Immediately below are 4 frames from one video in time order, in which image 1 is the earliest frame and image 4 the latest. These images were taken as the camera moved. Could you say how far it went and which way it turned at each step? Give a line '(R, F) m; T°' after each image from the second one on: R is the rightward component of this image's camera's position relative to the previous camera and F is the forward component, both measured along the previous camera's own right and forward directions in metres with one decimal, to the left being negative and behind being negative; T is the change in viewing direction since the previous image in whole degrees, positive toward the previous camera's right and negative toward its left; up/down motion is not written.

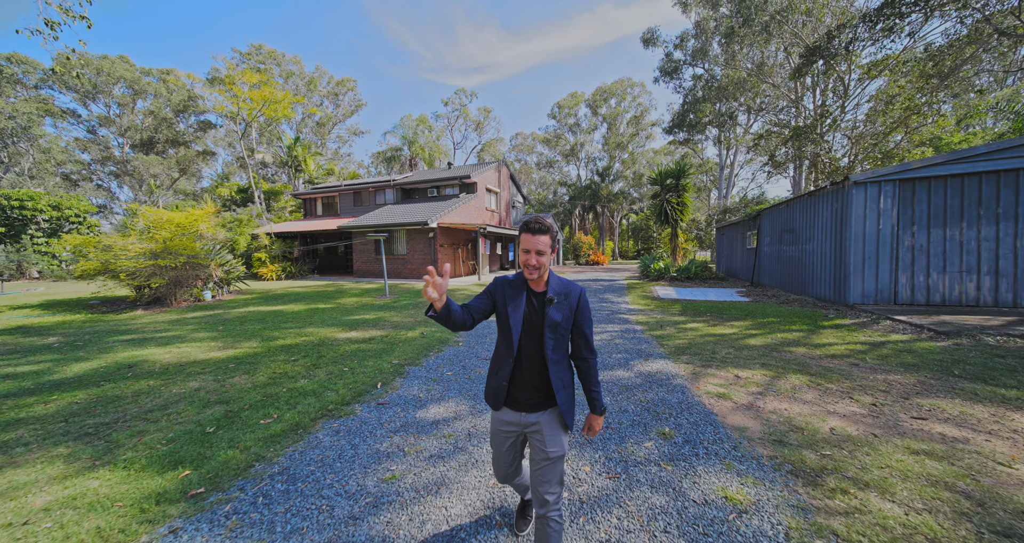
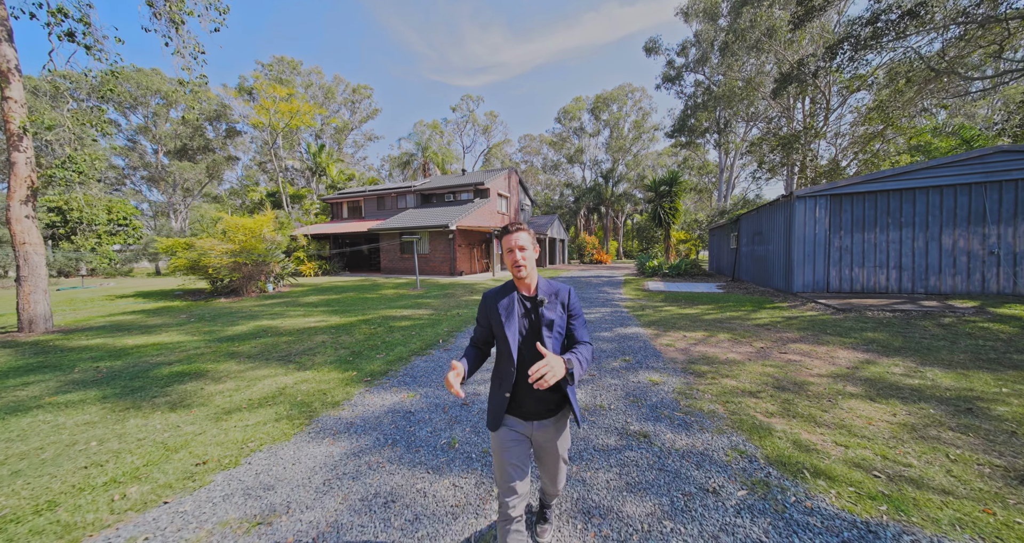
(-0.2, -1.9) m; -1°
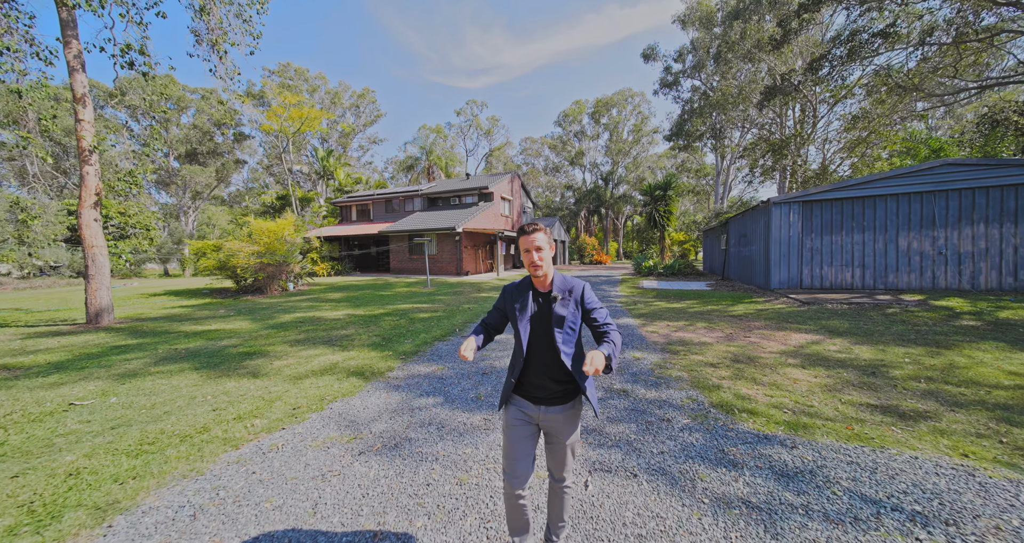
(-0.1, -0.9) m; 0°
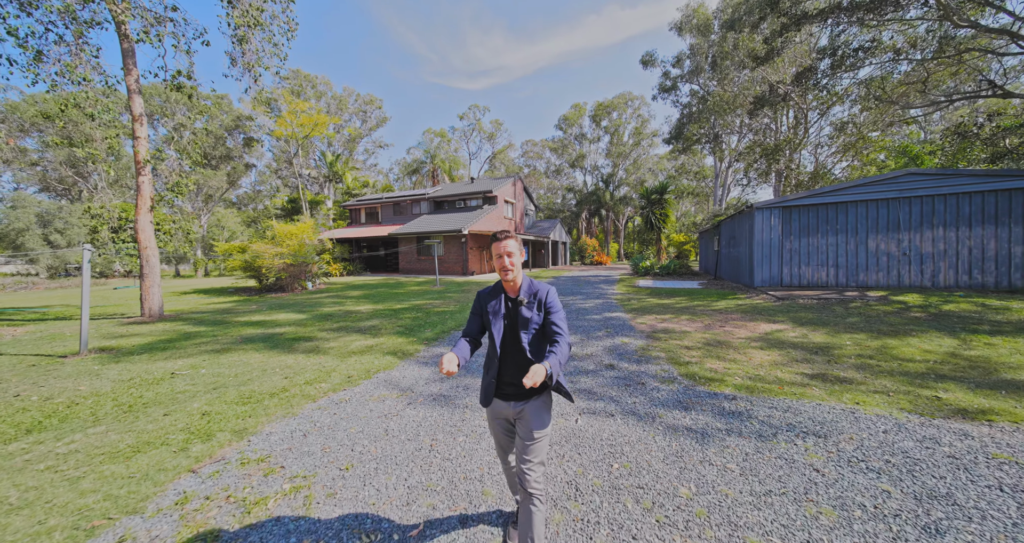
(-0.1, -0.9) m; 0°
